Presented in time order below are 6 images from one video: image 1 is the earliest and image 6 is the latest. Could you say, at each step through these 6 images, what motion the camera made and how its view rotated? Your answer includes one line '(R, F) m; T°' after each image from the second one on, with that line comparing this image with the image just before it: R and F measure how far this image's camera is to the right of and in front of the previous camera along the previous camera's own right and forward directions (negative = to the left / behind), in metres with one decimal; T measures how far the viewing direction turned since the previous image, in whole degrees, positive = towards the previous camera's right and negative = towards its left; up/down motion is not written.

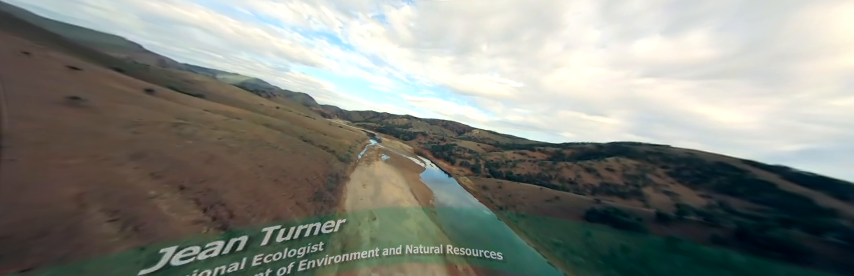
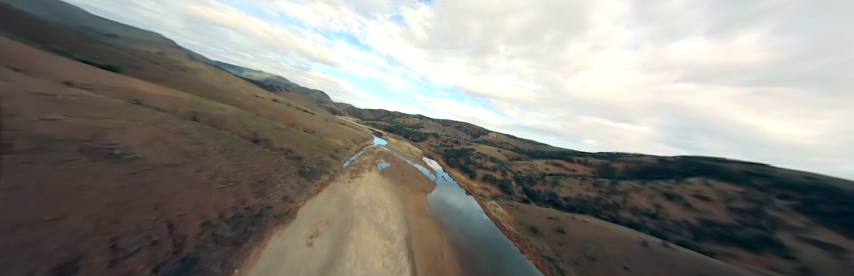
(-0.3, +11.1) m; -5°
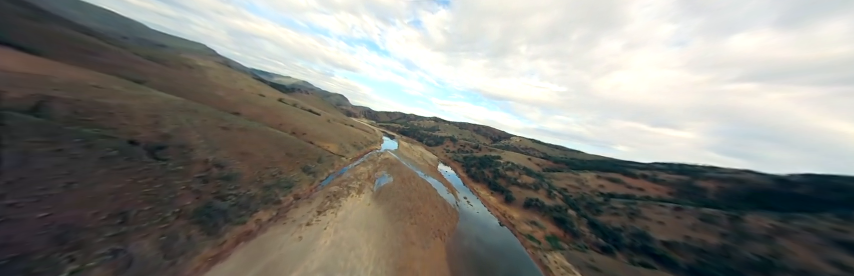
(-0.4, +9.3) m; -6°
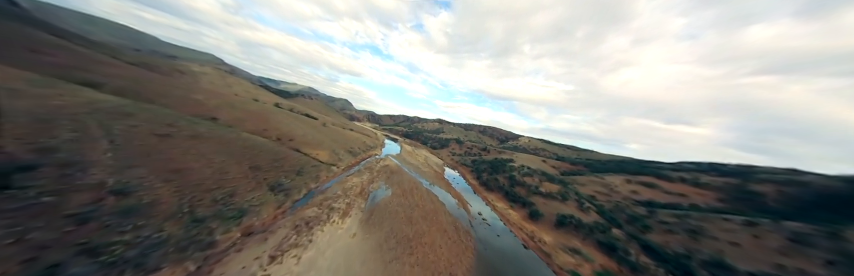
(0.0, +4.3) m; -2°
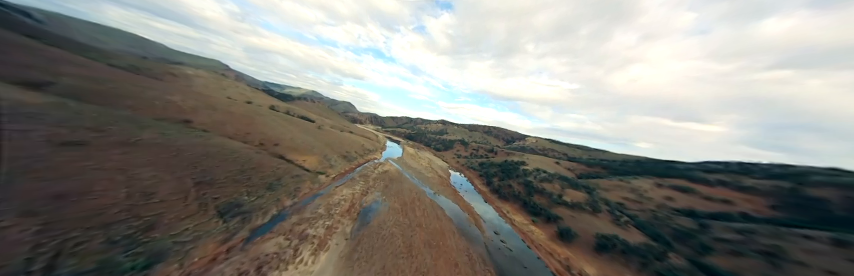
(0.0, +3.6) m; -1°
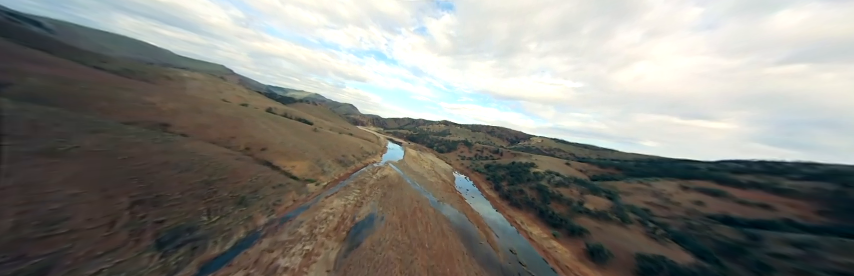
(0.0, +2.4) m; -1°
